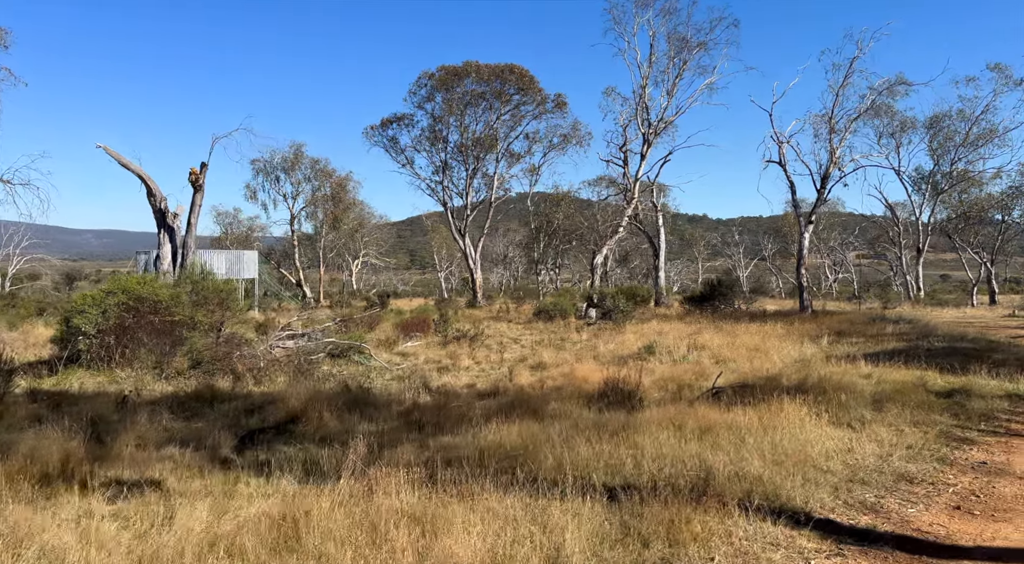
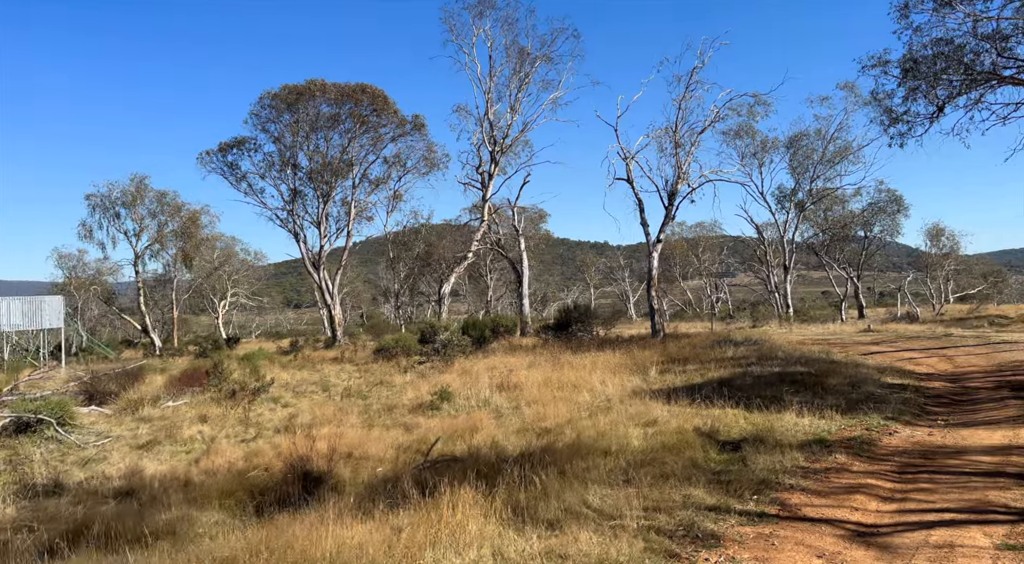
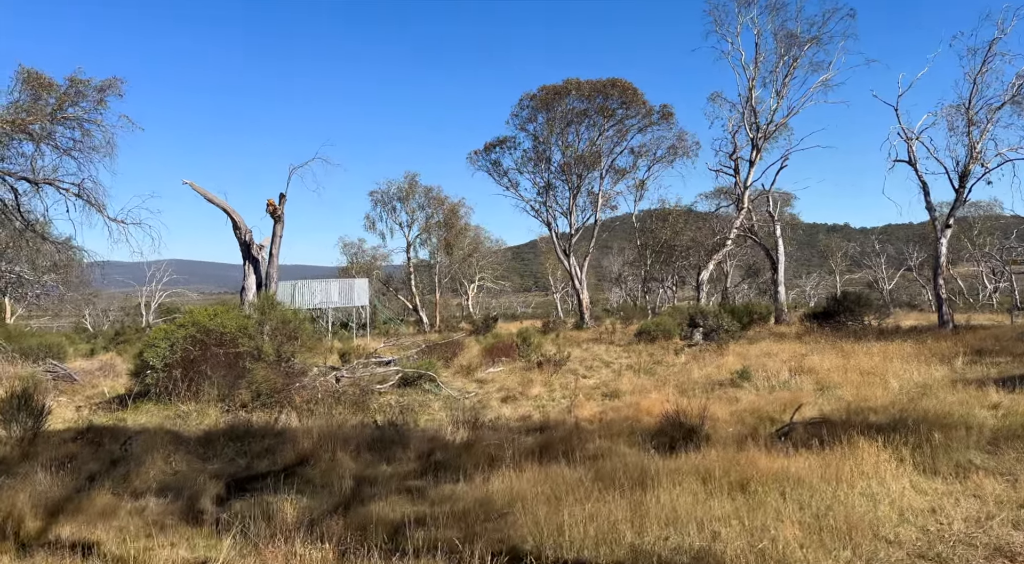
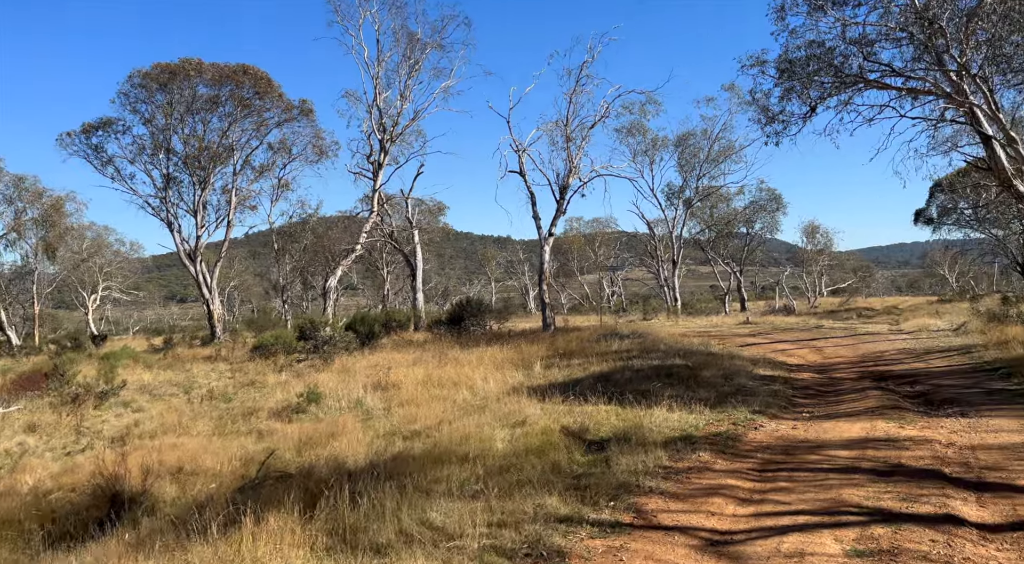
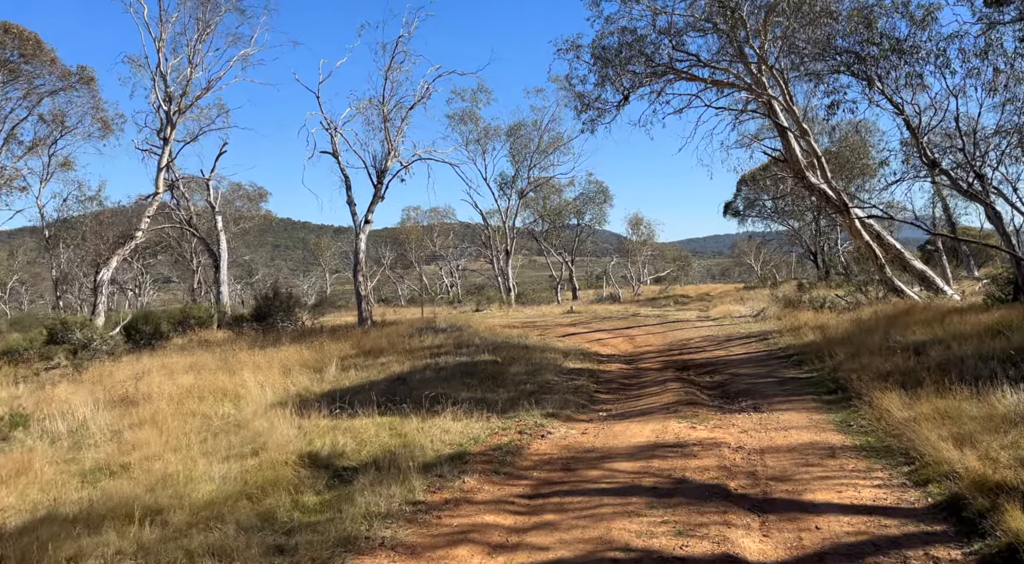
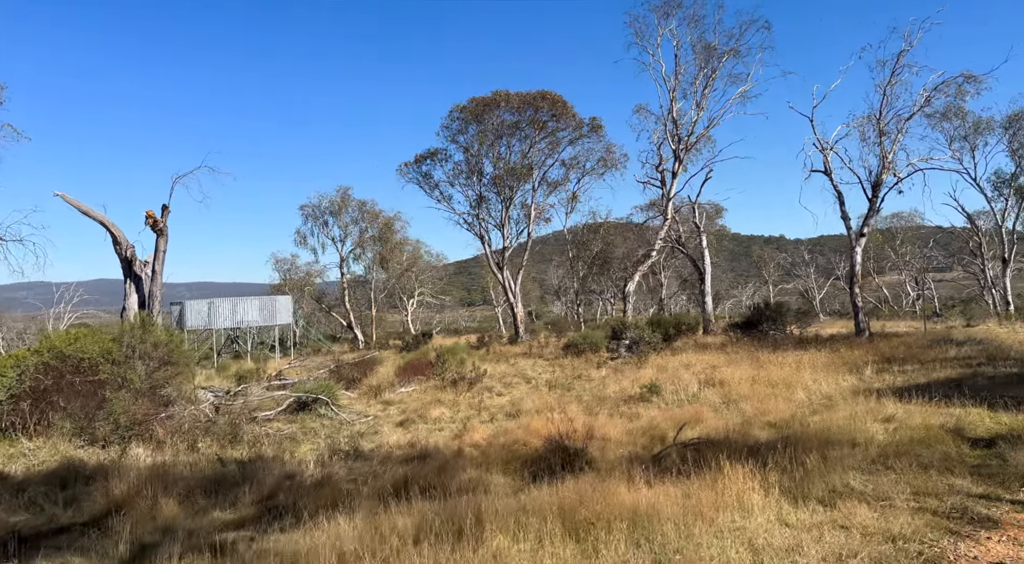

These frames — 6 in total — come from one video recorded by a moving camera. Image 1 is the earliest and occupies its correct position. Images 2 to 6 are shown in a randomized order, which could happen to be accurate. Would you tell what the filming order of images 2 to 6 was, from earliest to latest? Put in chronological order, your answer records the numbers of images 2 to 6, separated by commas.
3, 6, 2, 4, 5
